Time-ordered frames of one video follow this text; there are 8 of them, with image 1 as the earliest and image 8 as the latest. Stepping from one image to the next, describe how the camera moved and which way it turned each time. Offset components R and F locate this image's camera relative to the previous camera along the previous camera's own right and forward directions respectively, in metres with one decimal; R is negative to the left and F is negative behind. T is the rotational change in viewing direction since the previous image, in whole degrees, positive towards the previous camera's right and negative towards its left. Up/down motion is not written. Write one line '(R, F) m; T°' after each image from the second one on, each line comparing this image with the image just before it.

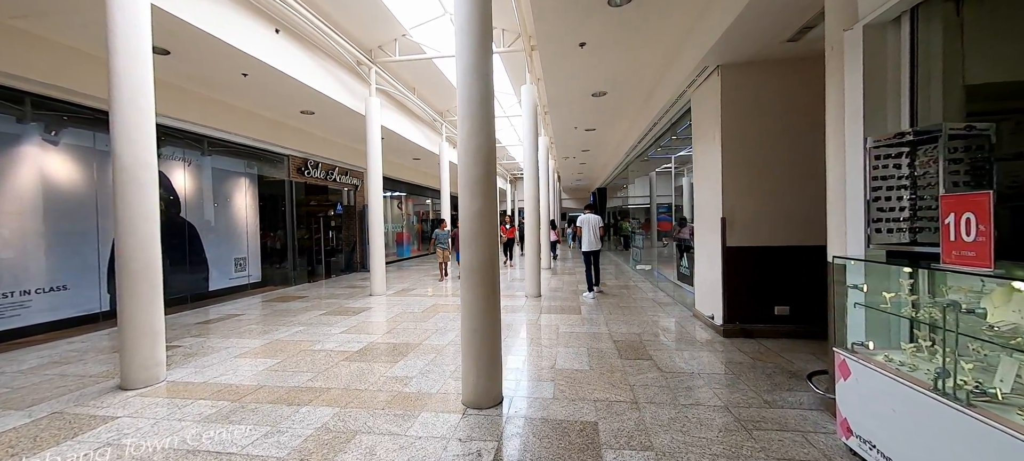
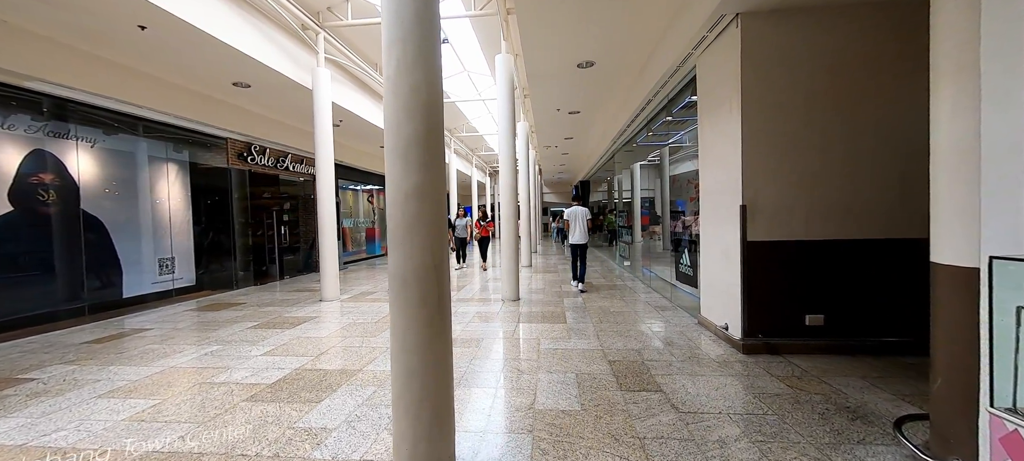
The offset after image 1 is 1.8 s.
(+0.1, +1.0) m; +3°
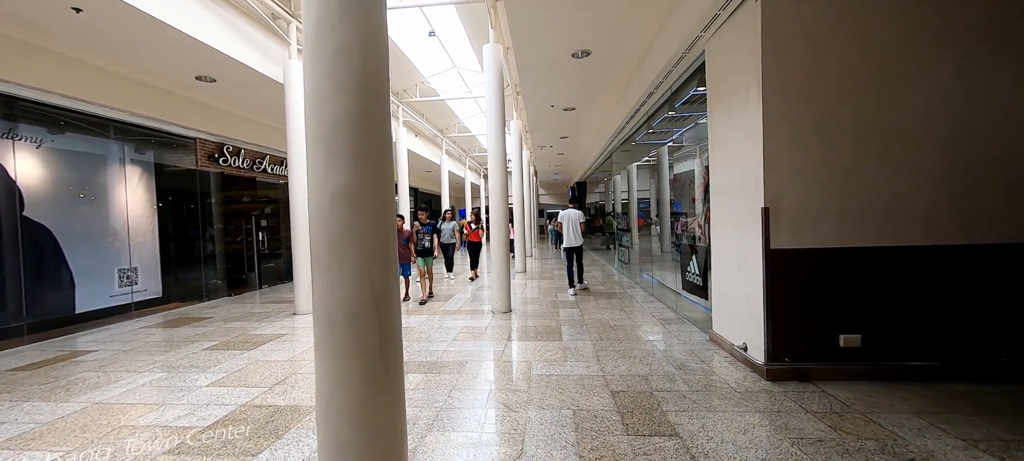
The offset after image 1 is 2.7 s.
(+0.1, +0.5) m; +1°
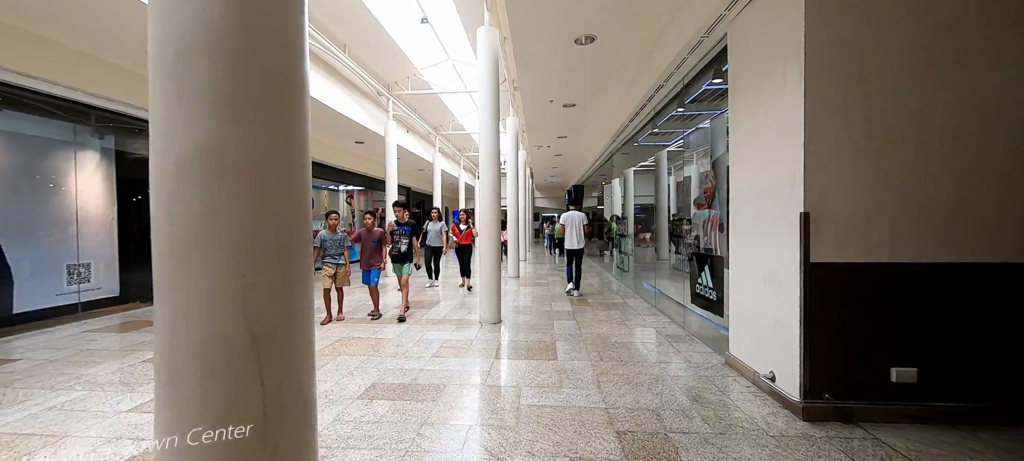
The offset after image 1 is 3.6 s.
(0.0, +0.5) m; +1°
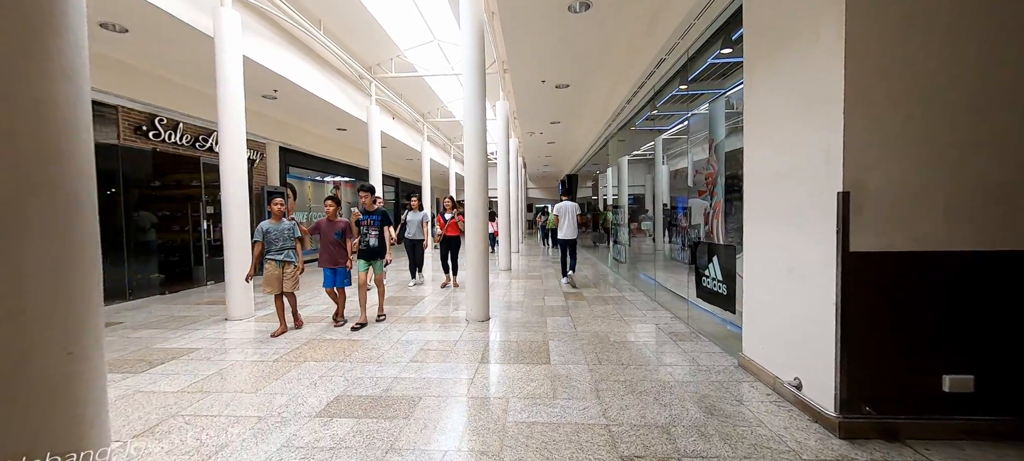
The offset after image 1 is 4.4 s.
(+0.1, +0.5) m; +1°
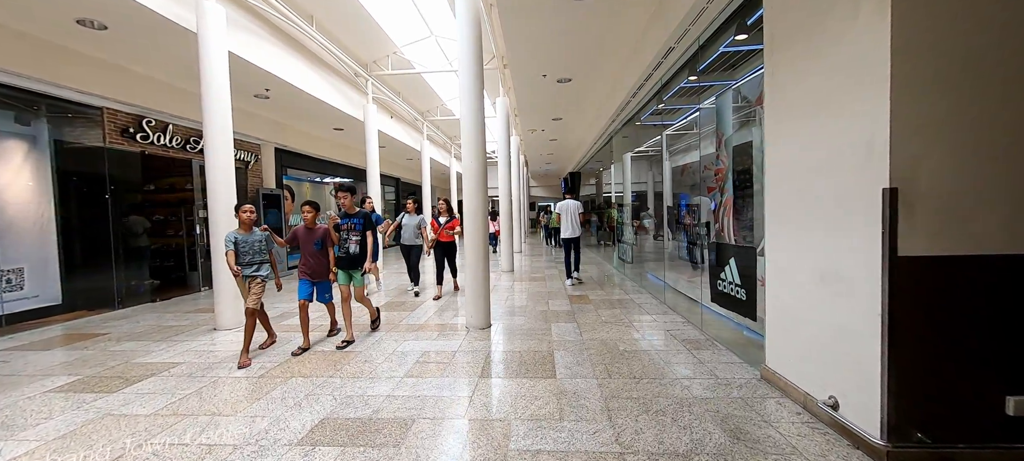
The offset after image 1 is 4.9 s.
(0.0, +0.3) m; 0°
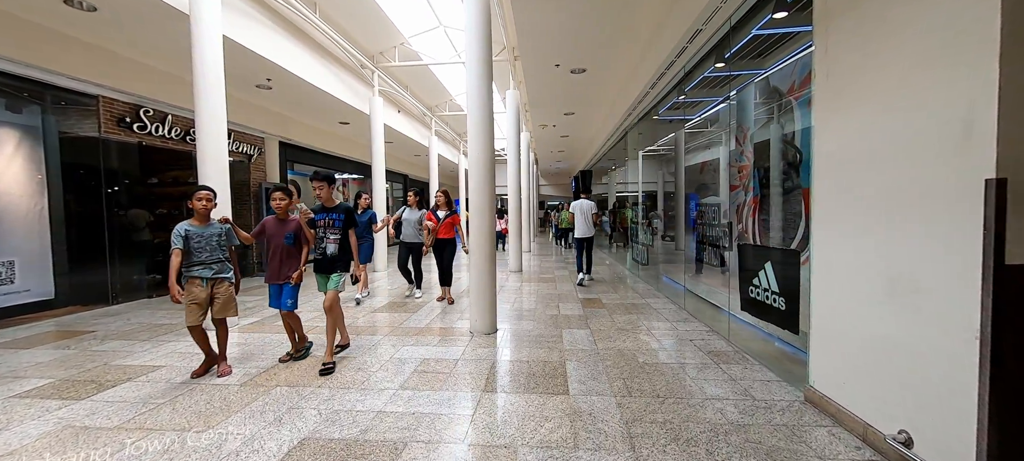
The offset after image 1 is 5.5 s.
(0.0, +0.3) m; -1°
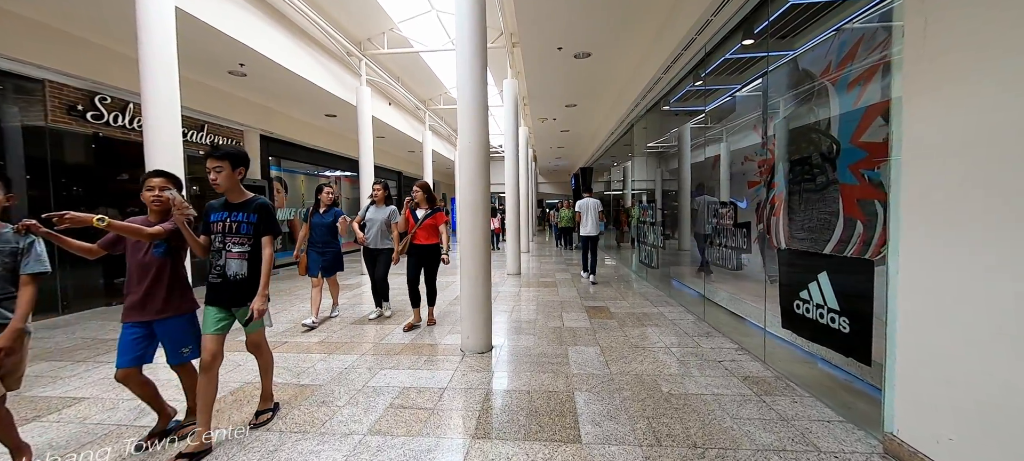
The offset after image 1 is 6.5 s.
(0.0, +0.6) m; 0°
